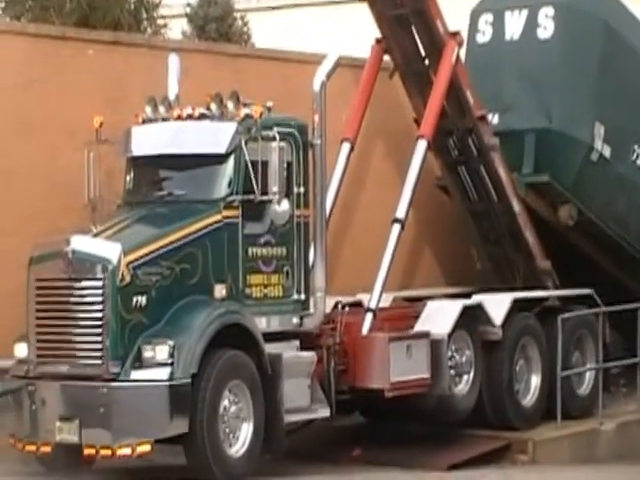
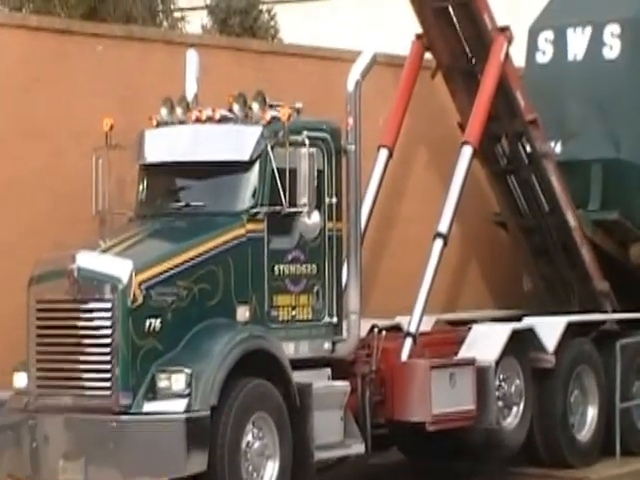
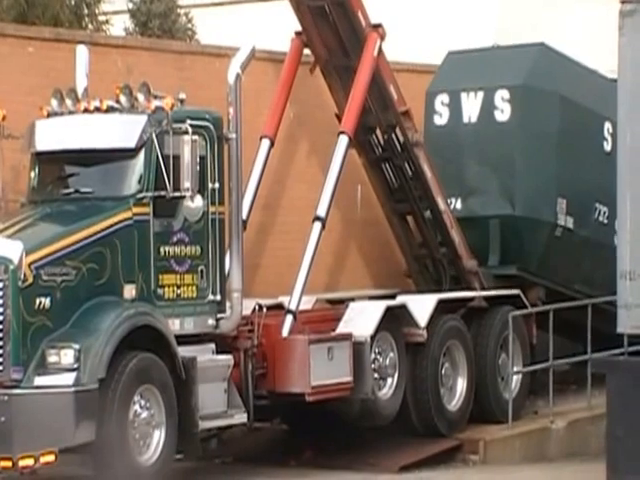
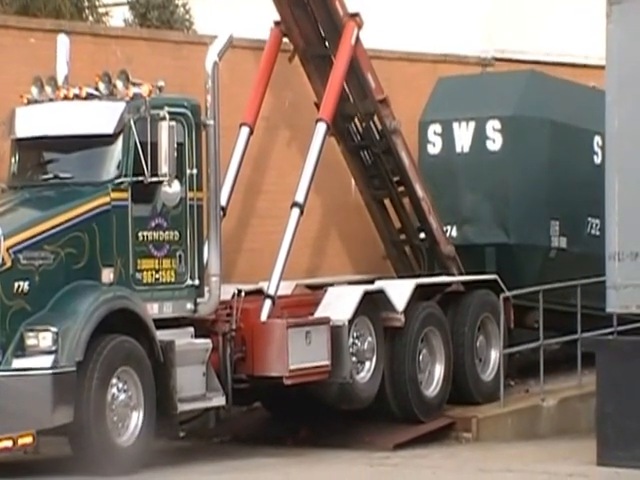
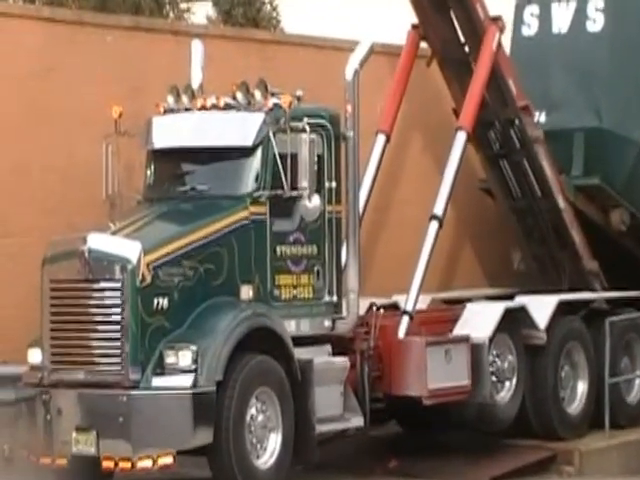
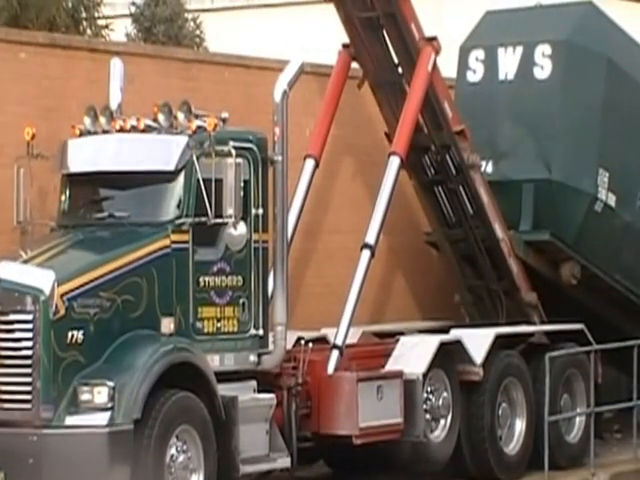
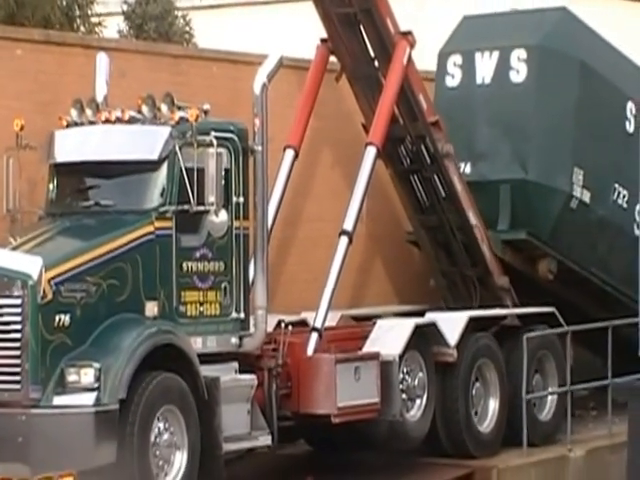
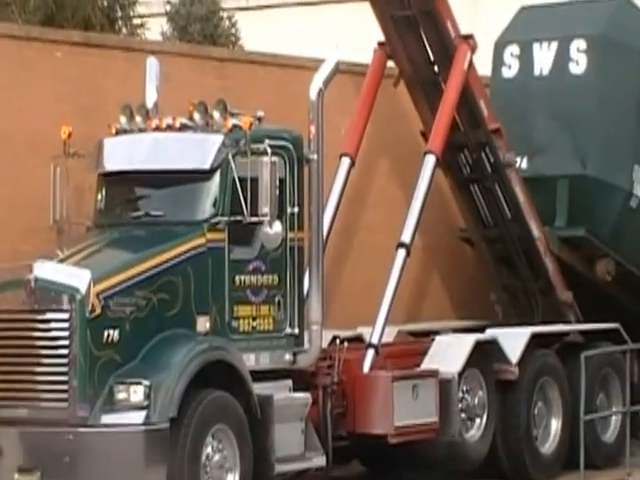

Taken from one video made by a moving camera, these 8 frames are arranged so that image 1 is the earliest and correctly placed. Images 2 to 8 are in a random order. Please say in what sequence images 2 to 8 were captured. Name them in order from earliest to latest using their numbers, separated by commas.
5, 2, 8, 6, 7, 3, 4
